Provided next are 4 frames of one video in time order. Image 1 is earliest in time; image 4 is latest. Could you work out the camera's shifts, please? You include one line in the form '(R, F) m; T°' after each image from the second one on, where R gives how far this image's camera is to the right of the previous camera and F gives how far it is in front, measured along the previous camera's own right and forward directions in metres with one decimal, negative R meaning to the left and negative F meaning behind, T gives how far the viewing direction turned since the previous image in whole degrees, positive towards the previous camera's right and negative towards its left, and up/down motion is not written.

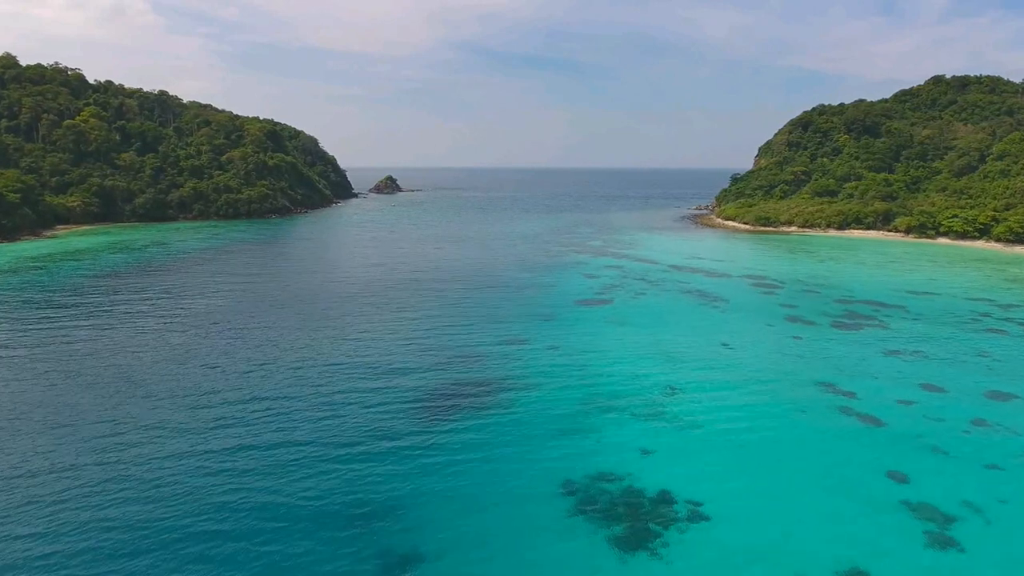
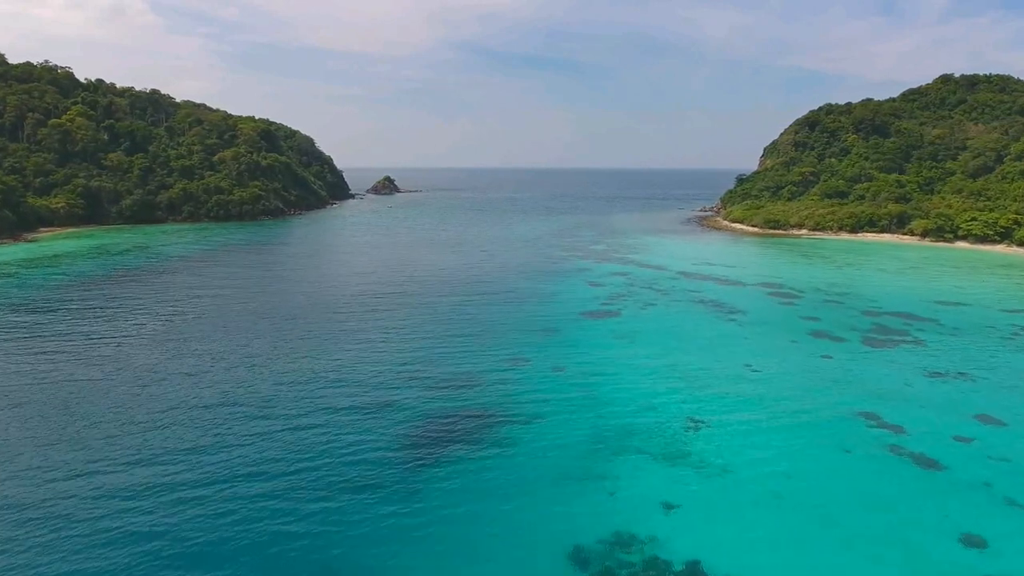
(0.0, +2.5) m; 0°
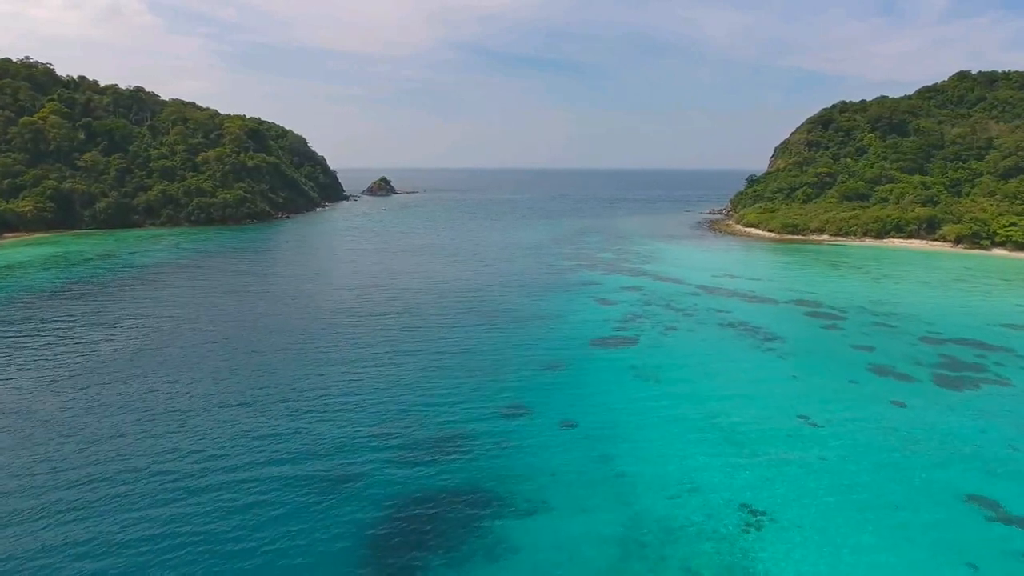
(+0.1, +4.6) m; 0°
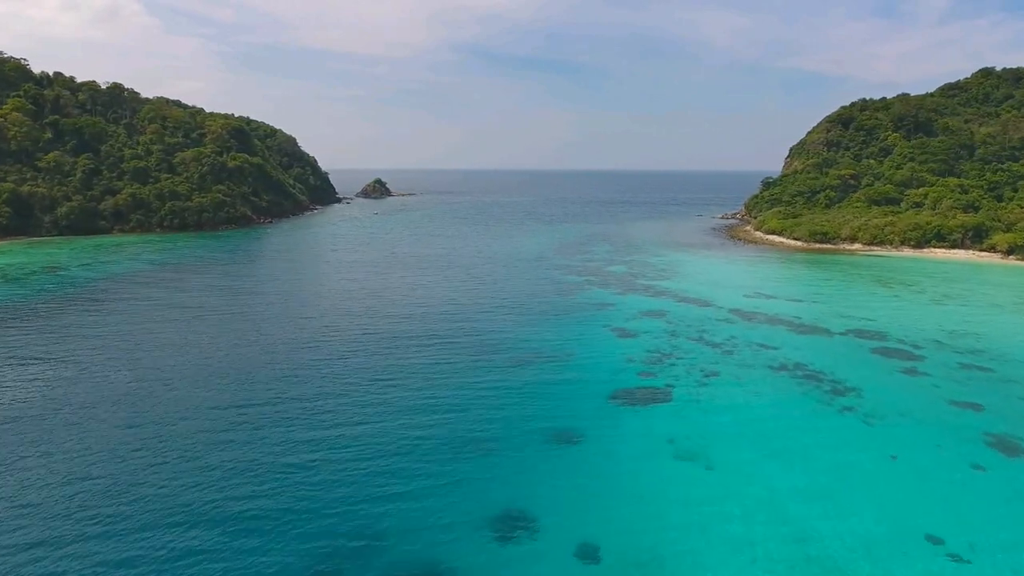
(+0.1, +5.9) m; 0°
